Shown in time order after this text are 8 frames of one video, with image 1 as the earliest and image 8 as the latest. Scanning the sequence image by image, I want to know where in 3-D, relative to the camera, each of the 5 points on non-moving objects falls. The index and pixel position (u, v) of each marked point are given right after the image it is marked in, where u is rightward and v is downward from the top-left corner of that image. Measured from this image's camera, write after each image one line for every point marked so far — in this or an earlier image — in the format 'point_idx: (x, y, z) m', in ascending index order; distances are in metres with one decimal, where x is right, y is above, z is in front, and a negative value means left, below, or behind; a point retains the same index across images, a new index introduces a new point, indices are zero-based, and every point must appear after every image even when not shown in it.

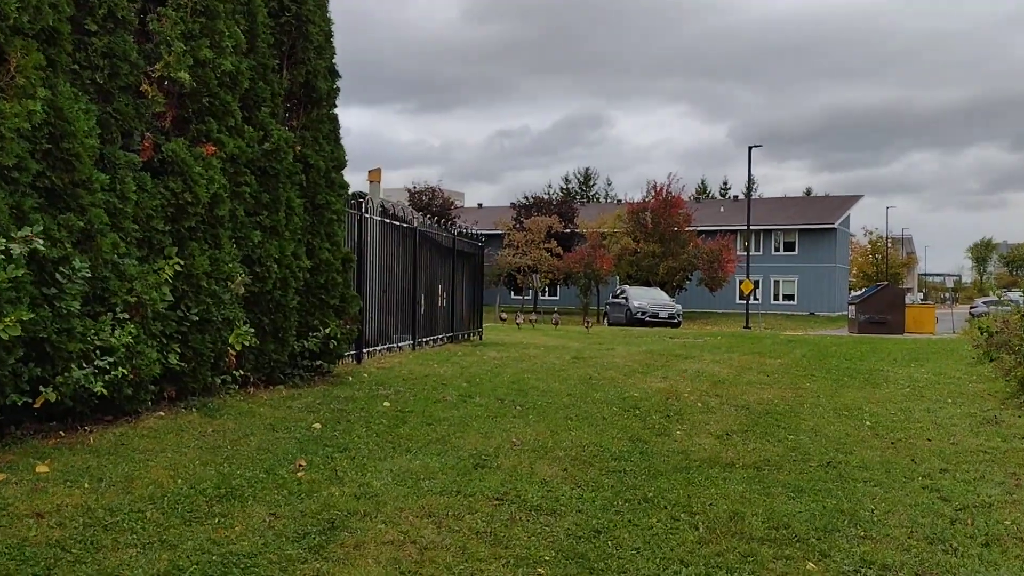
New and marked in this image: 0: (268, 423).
0: (-1.5, -0.8, +5.7) m
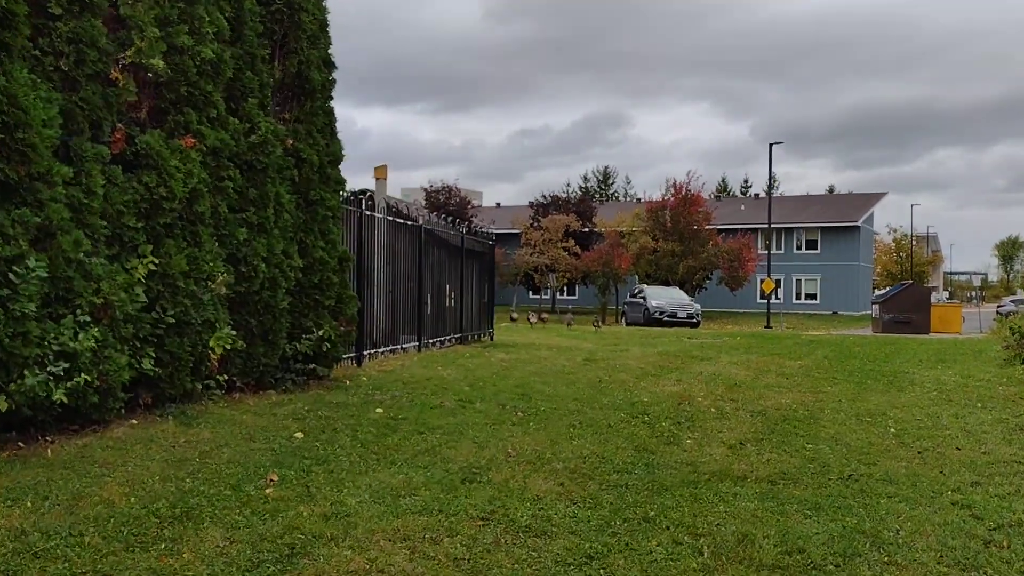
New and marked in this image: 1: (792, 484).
0: (-1.6, -0.8, +5.3) m
1: (+1.5, -1.1, +5.0) m
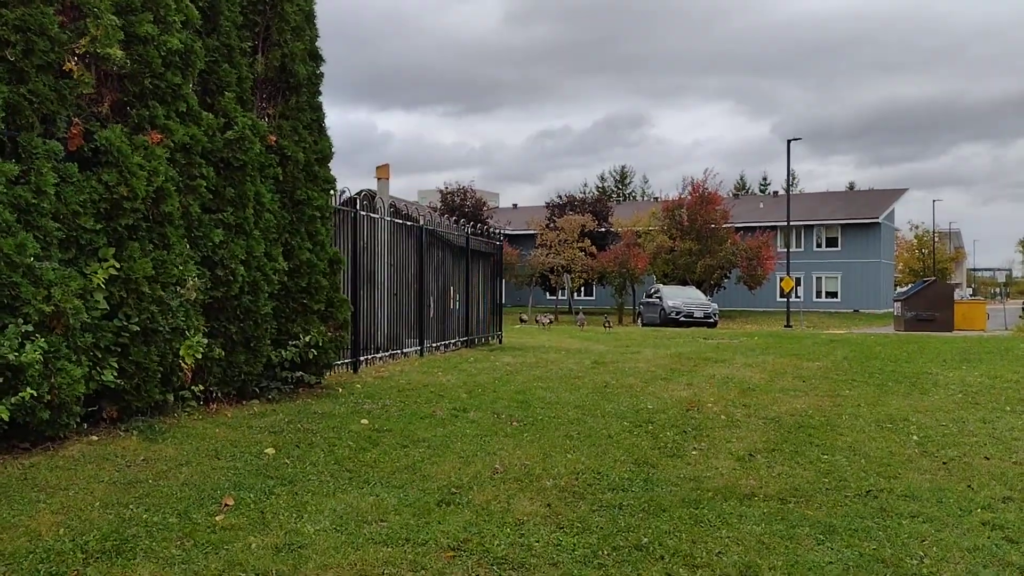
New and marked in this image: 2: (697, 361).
0: (-1.6, -0.9, +5.0) m
1: (+1.5, -1.1, +4.5) m
2: (+2.5, -1.0, +12.5) m
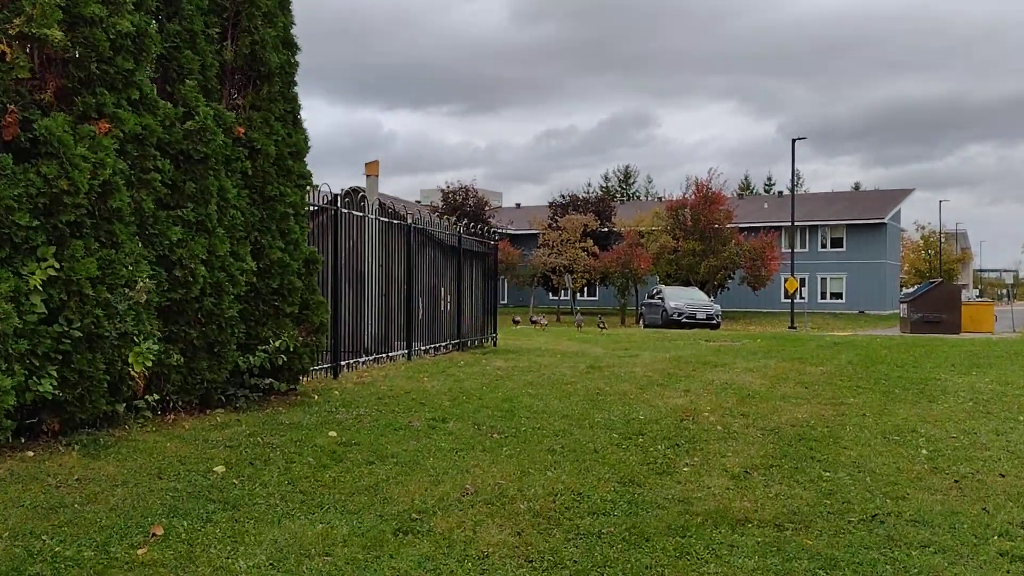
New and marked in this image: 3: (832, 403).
0: (-1.8, -0.9, +4.6) m
1: (+1.3, -1.1, +4.1) m
2: (+2.4, -1.0, +12.1) m
3: (+3.0, -1.1, +8.7) m
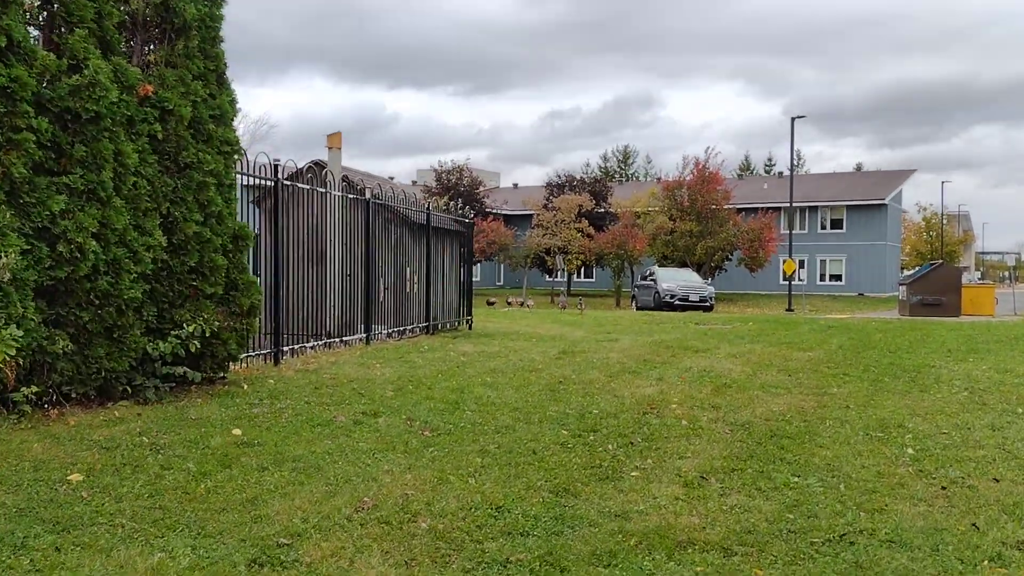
0: (-2.2, -0.8, +3.9) m
1: (+0.9, -1.0, +3.4) m
2: (+2.1, -0.8, +11.4) m
3: (+2.6, -0.9, +8.0) m
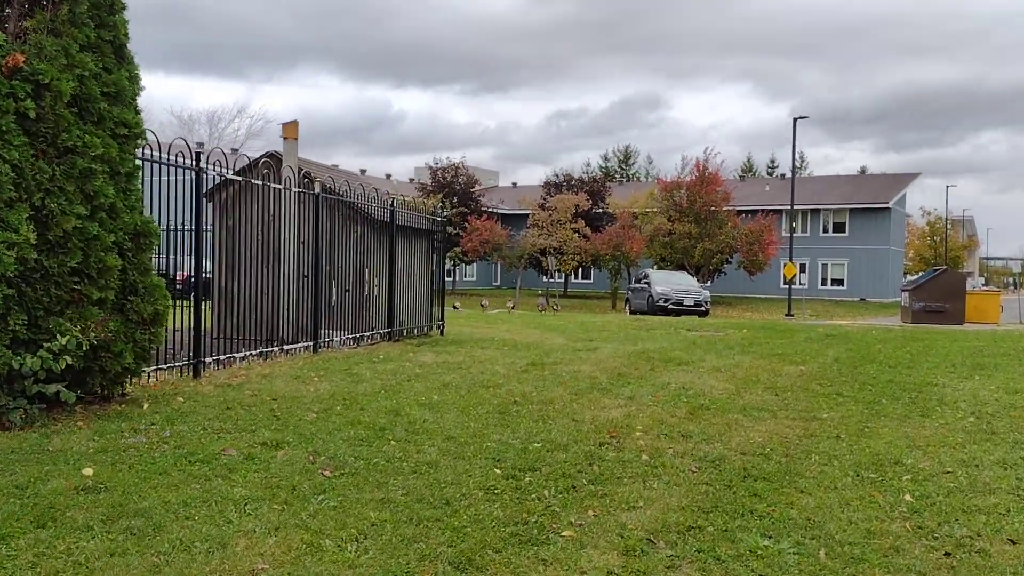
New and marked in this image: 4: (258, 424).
0: (-2.6, -0.8, +3.0) m
1: (+0.5, -1.1, +2.5) m
2: (+1.7, -0.9, +10.5) m
3: (+2.3, -1.0, +7.1) m
4: (-1.5, -0.8, +5.5) m
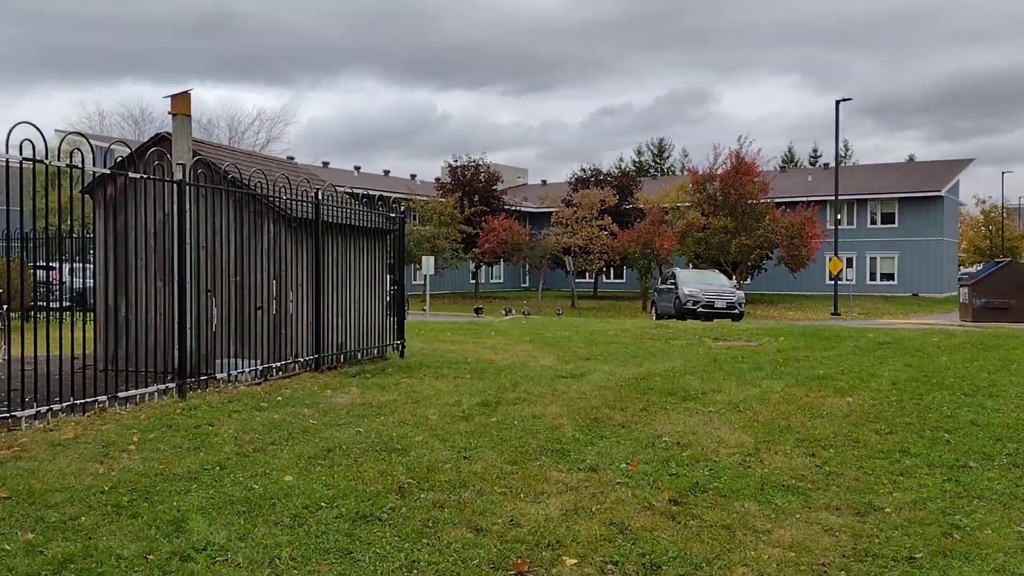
0: (-3.3, -1.0, +0.7) m
1: (-0.3, -1.2, +0.1) m
2: (+1.3, -1.0, +8.0) m
3: (+1.7, -1.1, +4.5) m
4: (-2.2, -1.0, +3.2) m
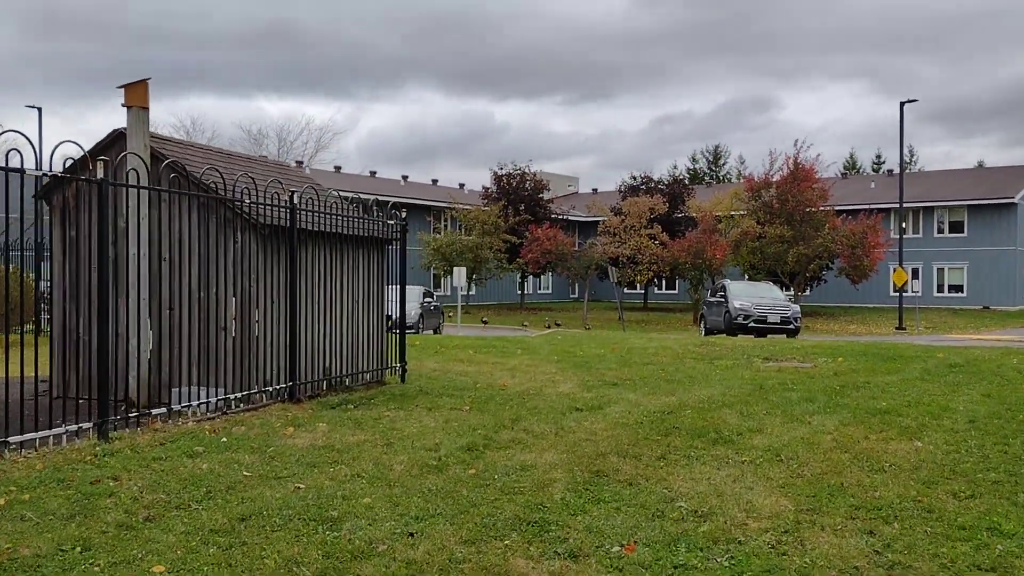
0: (-3.8, -1.1, -0.3) m
1: (-0.8, -1.3, -1.1) m
2: (+1.2, -1.1, +6.7) m
3: (+1.4, -1.2, +3.2) m
4: (-2.5, -1.1, +2.1) m
